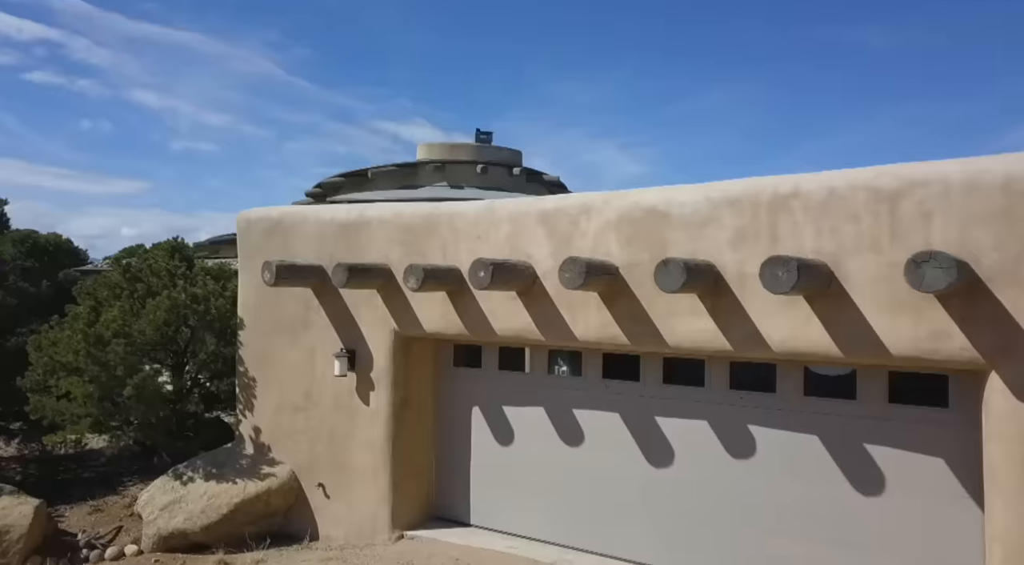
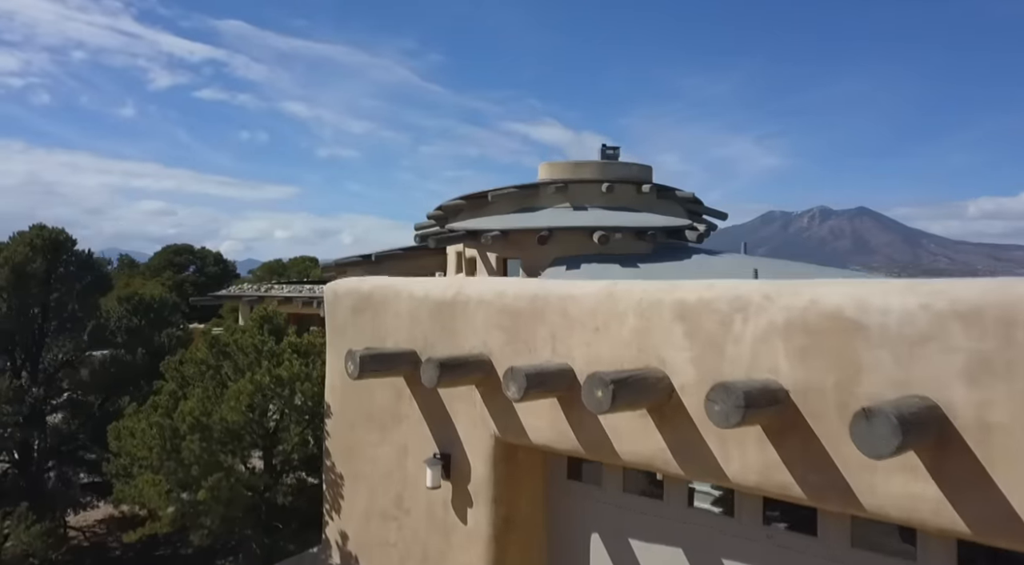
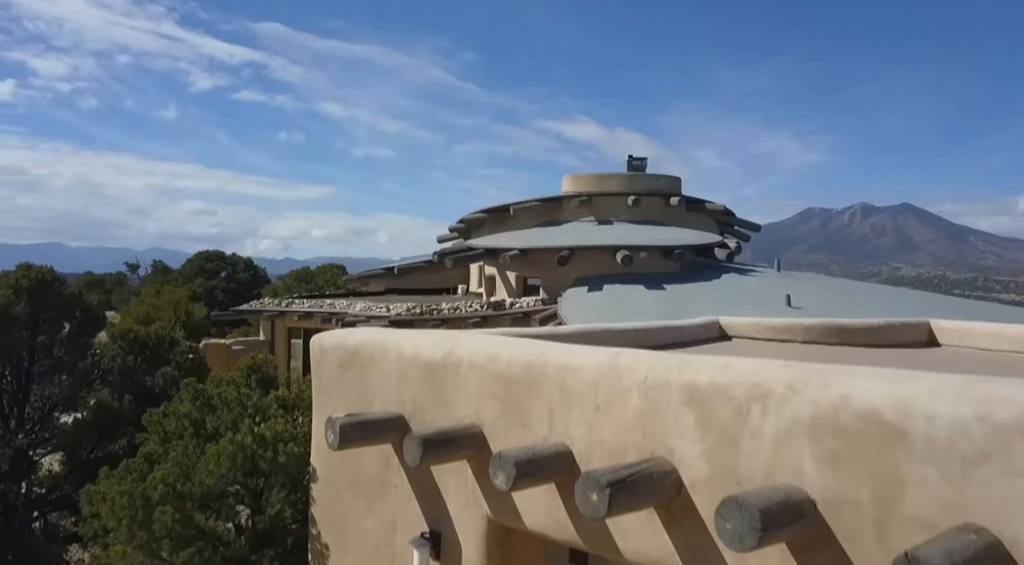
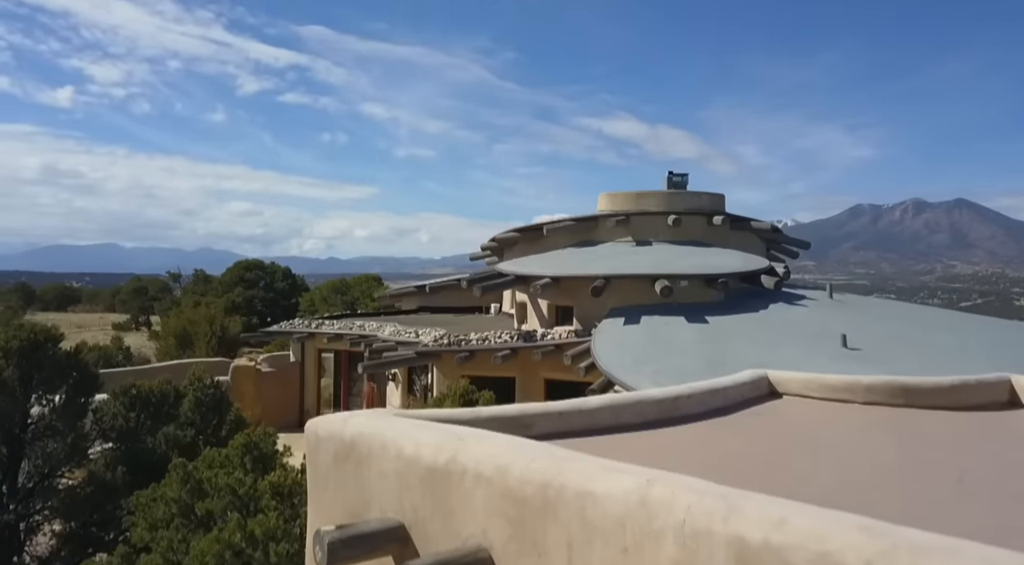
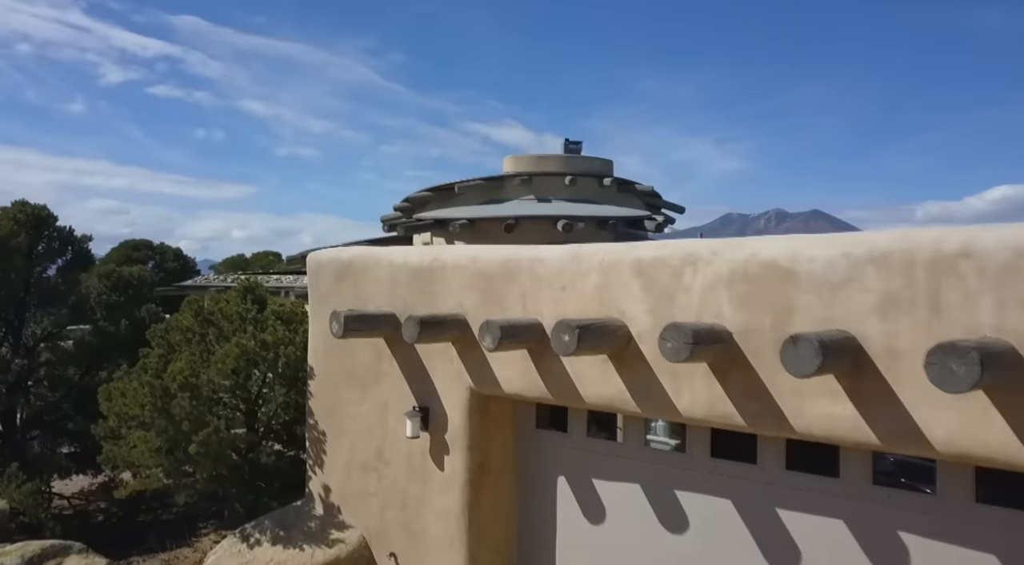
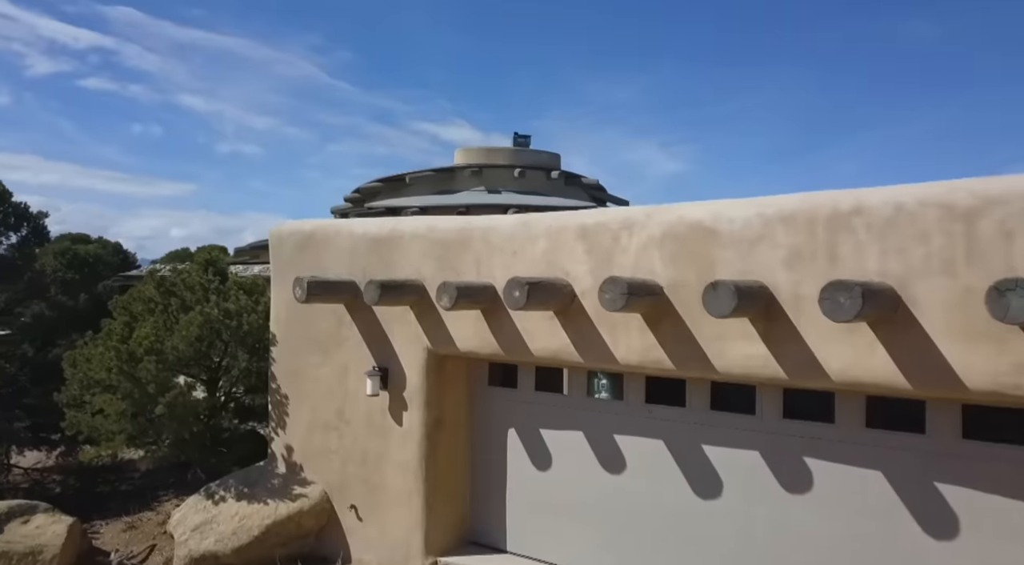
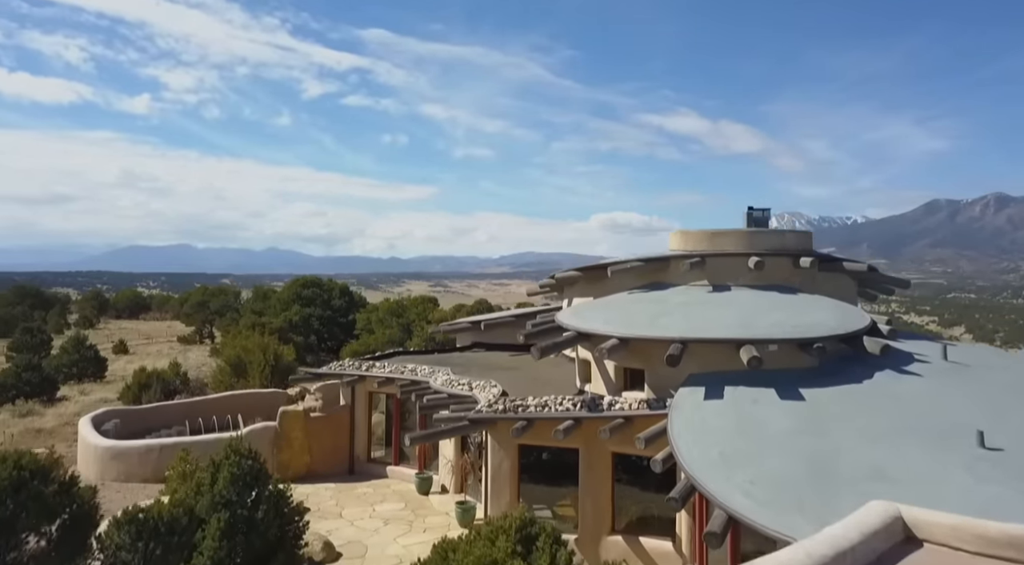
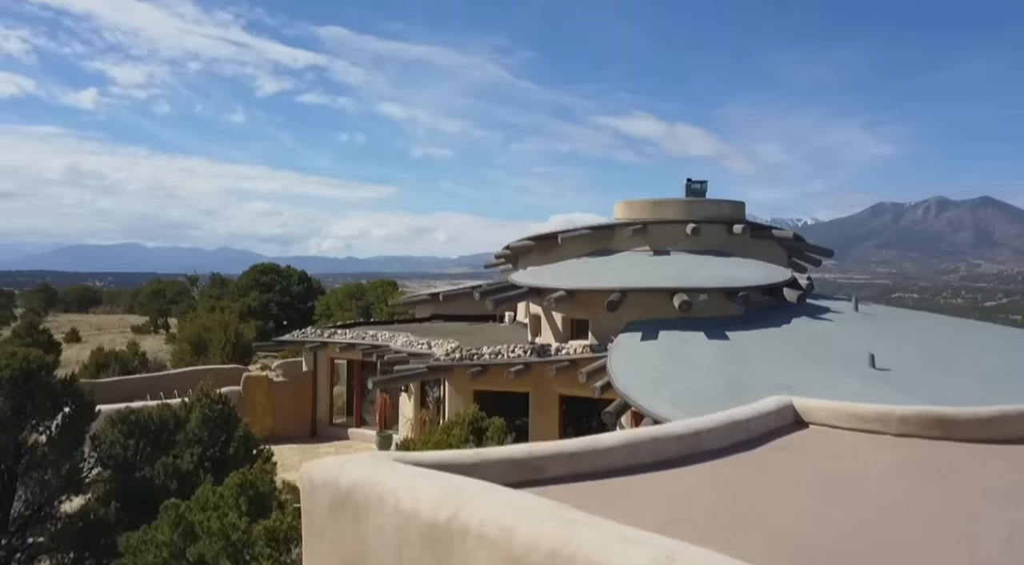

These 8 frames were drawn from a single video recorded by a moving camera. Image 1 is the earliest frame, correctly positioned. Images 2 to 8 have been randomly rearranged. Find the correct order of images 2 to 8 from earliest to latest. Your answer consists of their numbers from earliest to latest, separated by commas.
6, 5, 2, 3, 4, 8, 7
